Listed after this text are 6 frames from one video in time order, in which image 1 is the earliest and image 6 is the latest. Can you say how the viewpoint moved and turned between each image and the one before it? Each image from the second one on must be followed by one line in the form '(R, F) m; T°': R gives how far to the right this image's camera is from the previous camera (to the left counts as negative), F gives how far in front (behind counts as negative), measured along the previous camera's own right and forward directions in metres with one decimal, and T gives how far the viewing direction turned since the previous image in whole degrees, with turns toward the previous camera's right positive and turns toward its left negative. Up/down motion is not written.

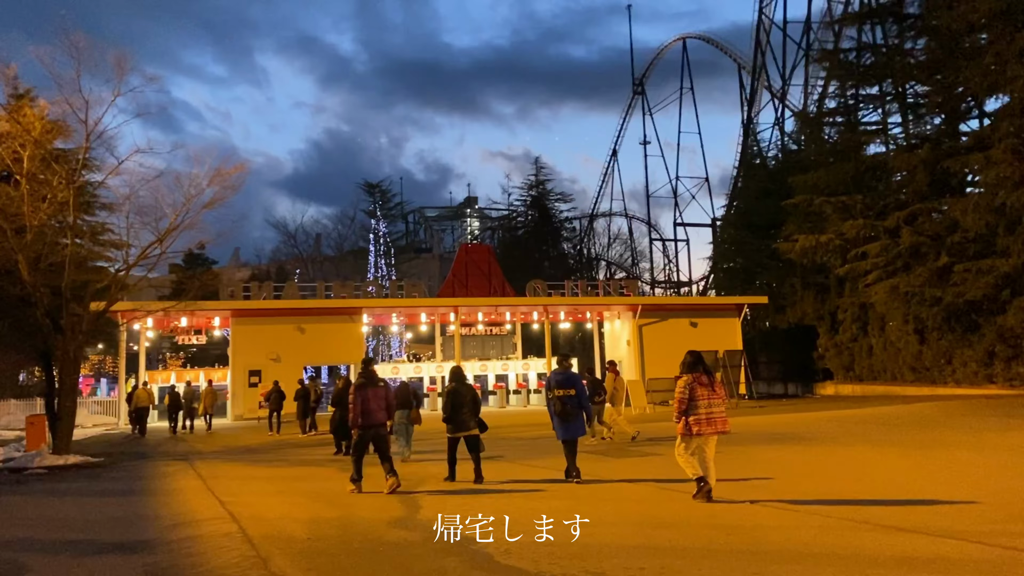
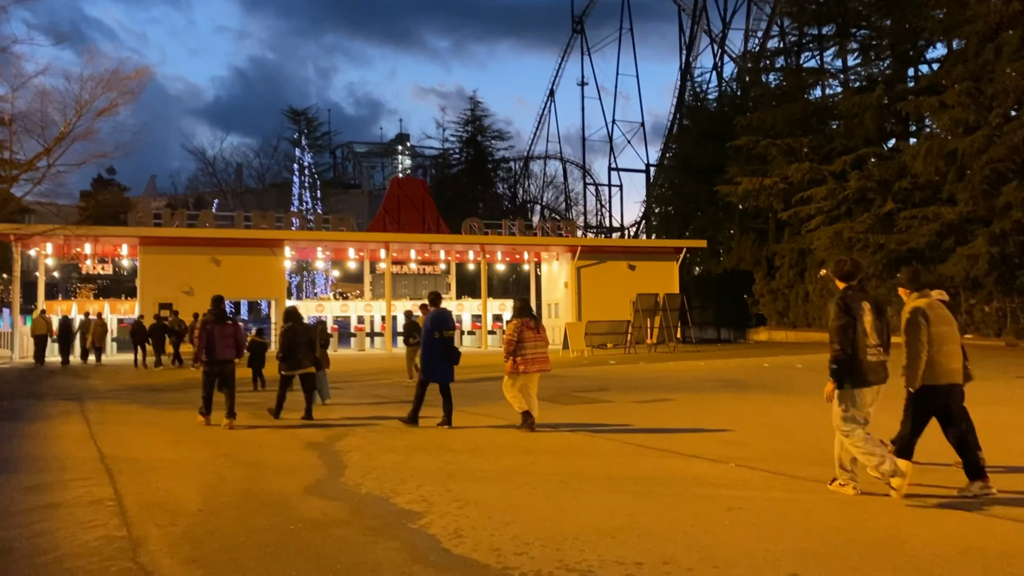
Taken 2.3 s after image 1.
(-0.1, +1.3) m; +5°
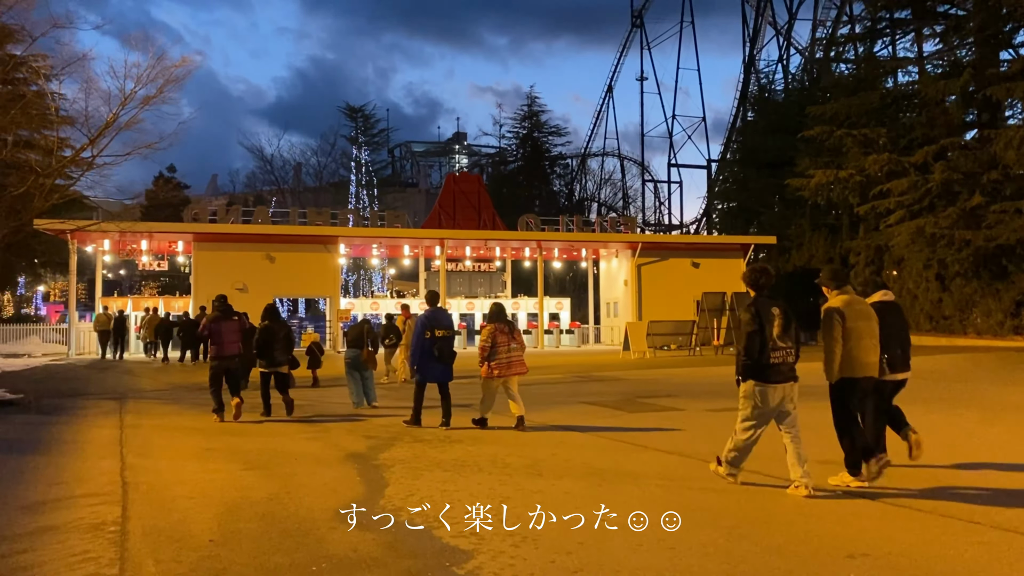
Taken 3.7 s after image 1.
(-0.1, +0.9) m; -4°
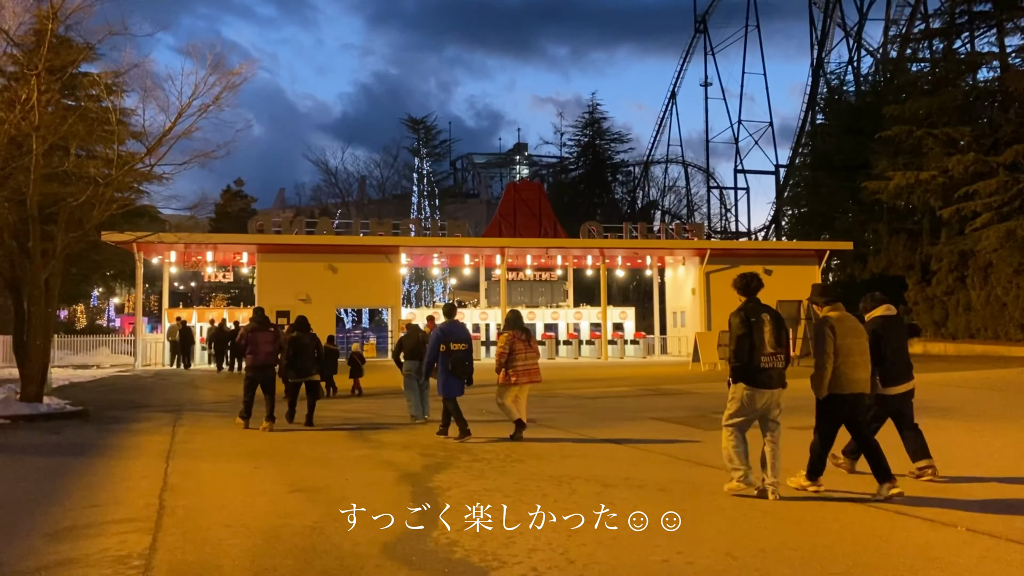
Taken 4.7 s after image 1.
(0.0, +0.6) m; -4°
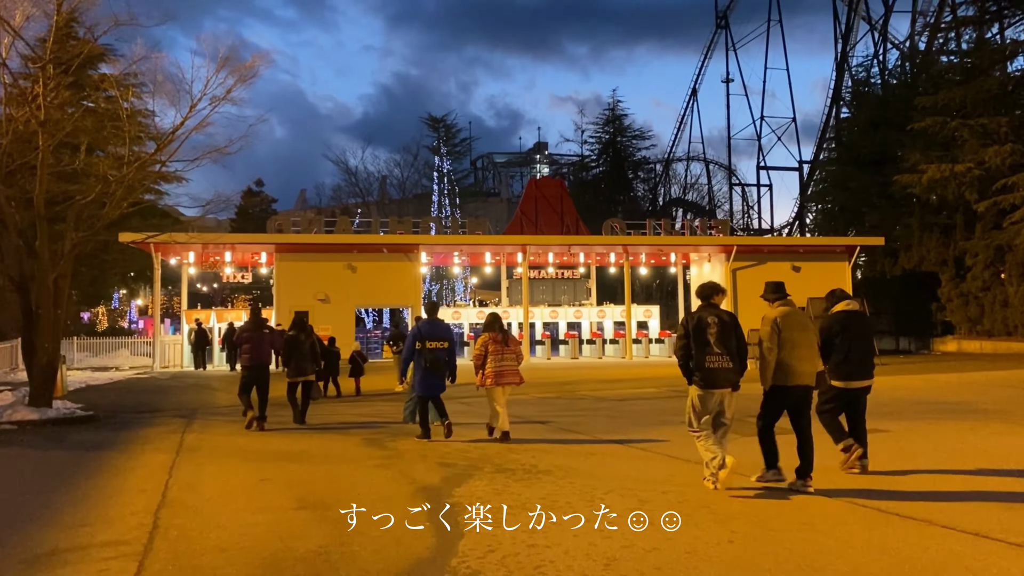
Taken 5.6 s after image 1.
(0.0, +0.5) m; -1°
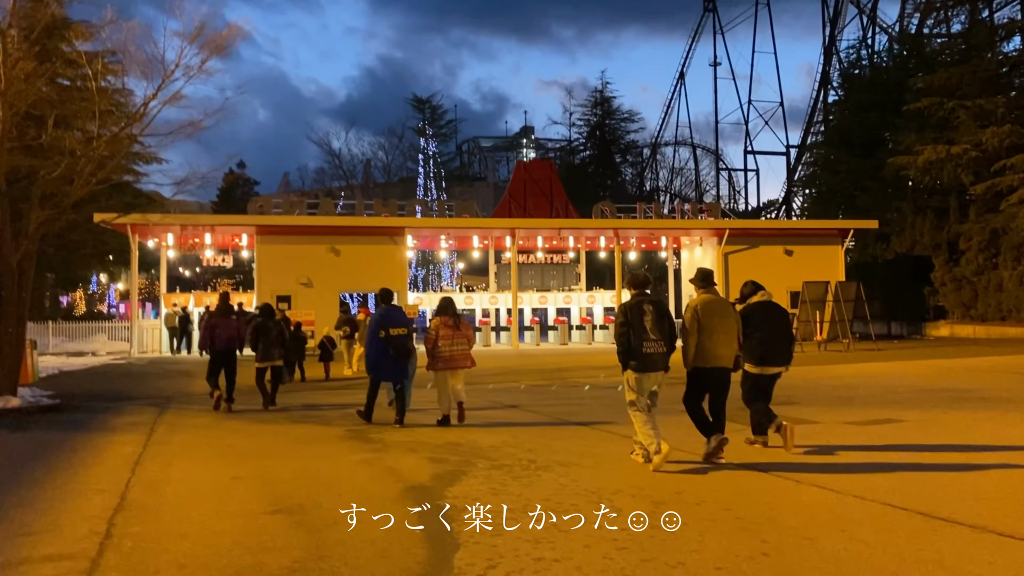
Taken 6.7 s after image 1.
(-0.1, +0.6) m; +1°
